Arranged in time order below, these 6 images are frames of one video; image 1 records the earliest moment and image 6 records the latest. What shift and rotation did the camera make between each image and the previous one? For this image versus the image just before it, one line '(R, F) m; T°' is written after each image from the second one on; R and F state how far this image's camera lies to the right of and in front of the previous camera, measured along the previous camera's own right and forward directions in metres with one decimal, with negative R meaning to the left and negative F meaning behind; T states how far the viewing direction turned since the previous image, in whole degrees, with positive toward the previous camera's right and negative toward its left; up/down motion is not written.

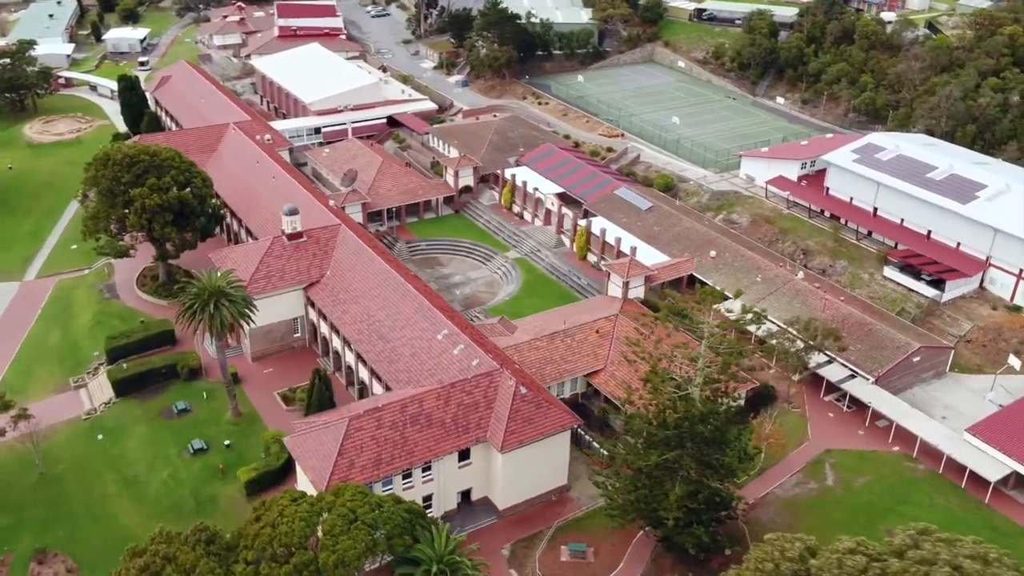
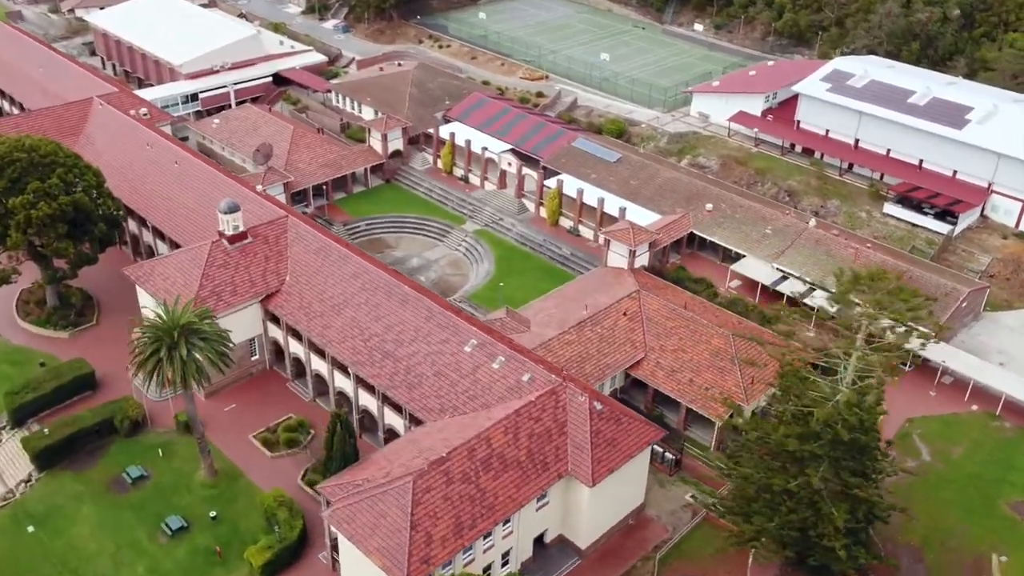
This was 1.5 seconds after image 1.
(-11.7, +11.6) m; +11°
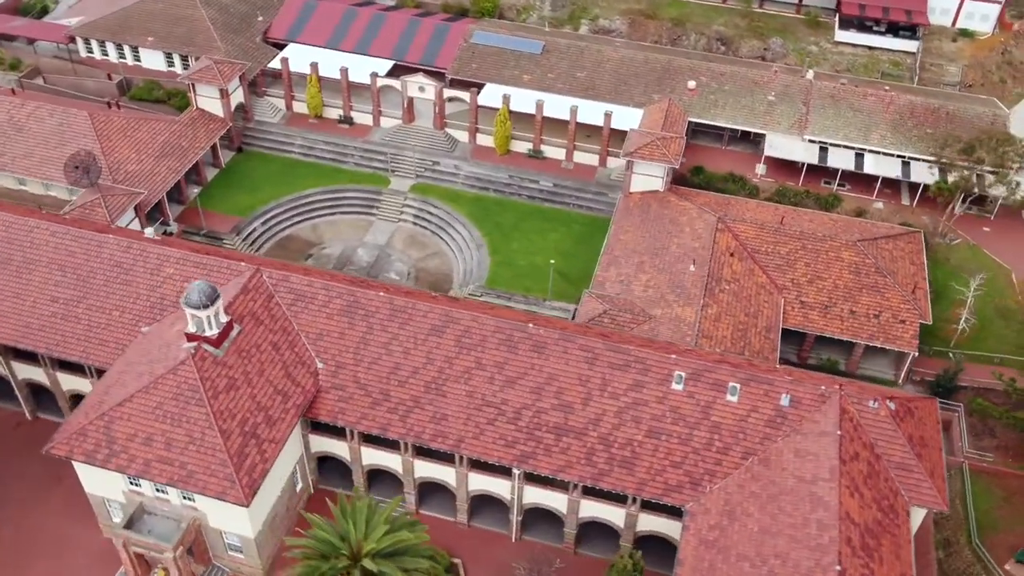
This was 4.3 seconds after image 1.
(-20.2, +20.4) m; +22°
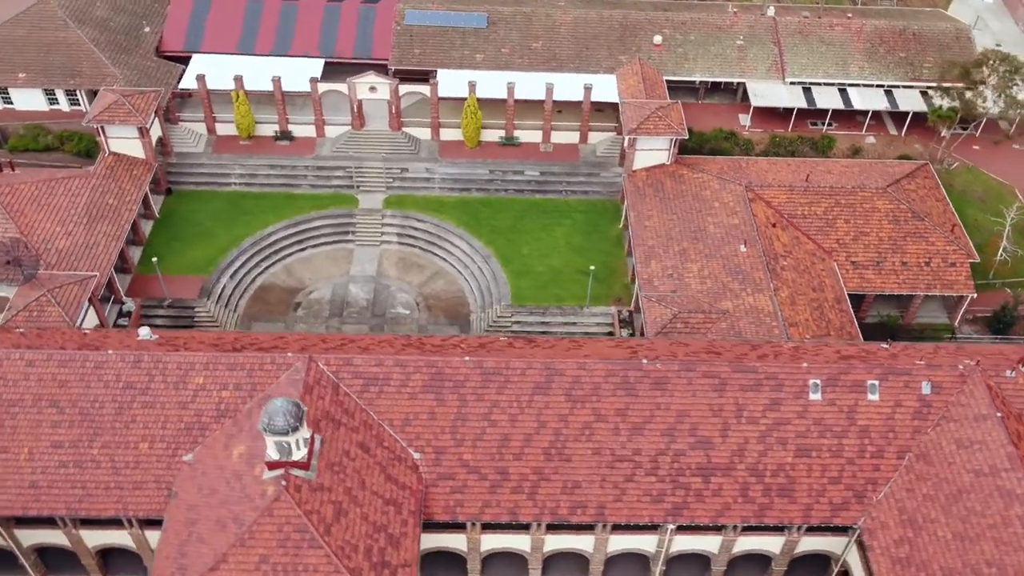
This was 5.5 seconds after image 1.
(-9.8, +5.9) m; +11°
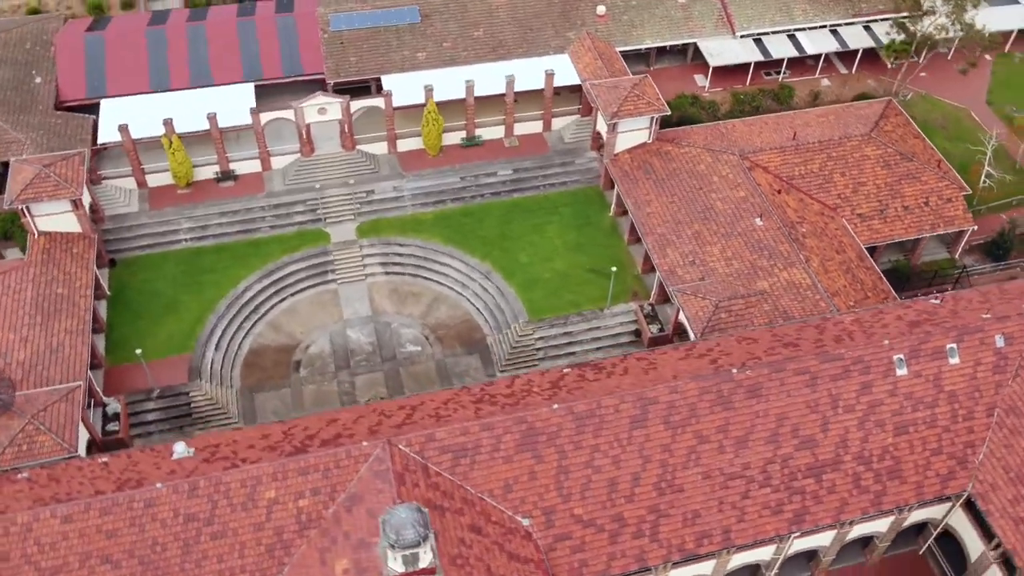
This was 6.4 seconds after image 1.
(-7.3, +3.5) m; +9°
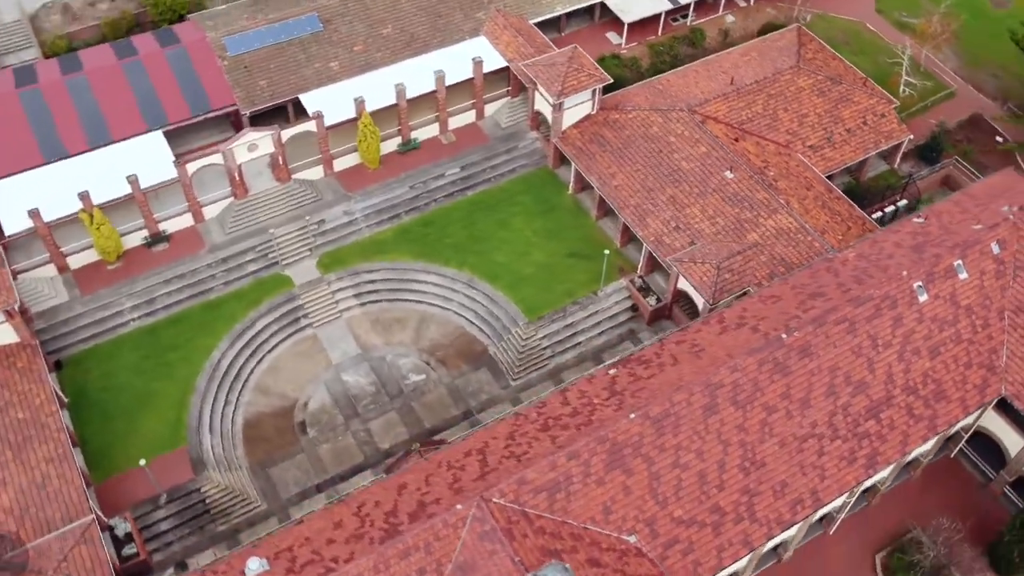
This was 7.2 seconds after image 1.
(-6.6, +2.2) m; +10°
